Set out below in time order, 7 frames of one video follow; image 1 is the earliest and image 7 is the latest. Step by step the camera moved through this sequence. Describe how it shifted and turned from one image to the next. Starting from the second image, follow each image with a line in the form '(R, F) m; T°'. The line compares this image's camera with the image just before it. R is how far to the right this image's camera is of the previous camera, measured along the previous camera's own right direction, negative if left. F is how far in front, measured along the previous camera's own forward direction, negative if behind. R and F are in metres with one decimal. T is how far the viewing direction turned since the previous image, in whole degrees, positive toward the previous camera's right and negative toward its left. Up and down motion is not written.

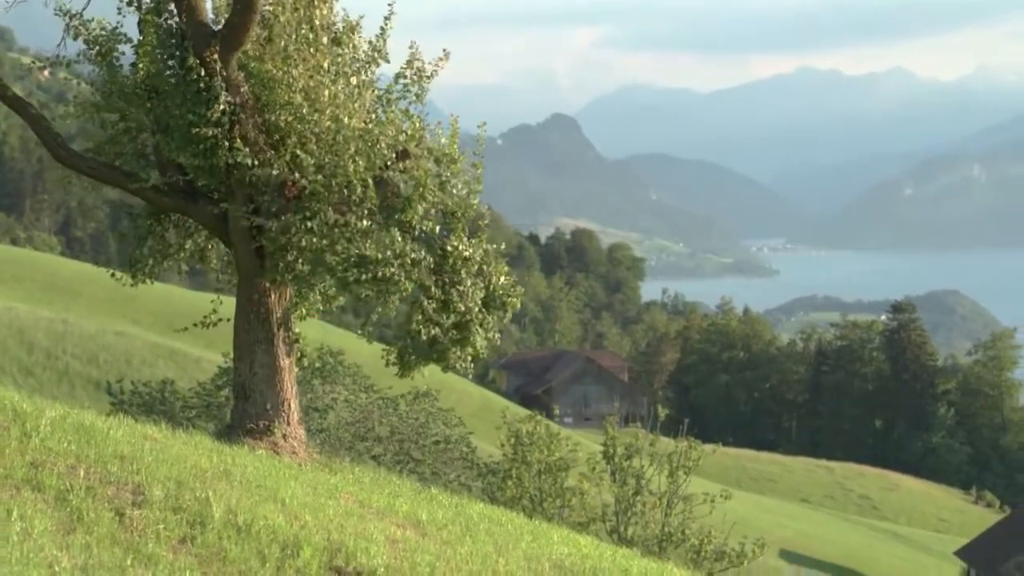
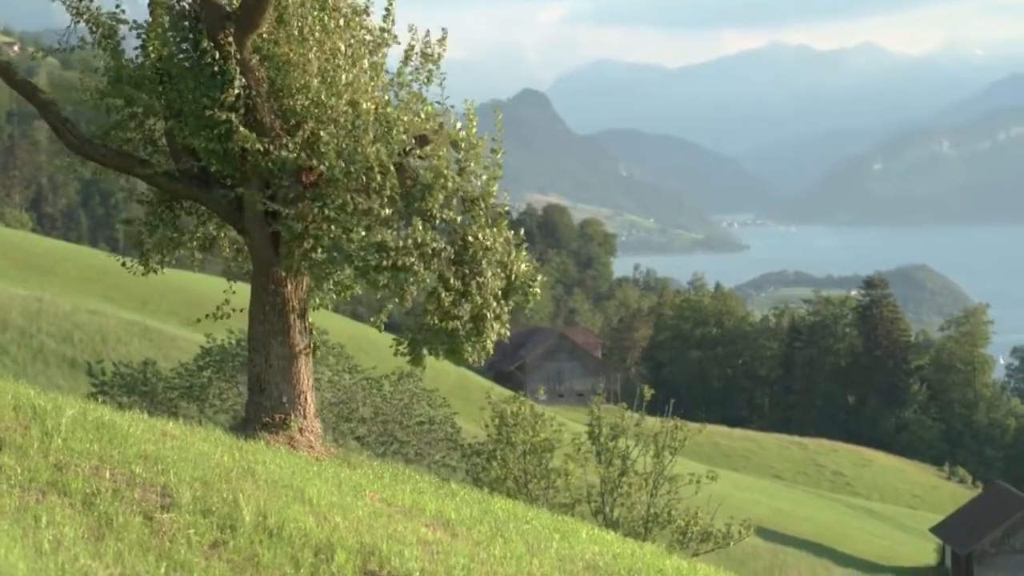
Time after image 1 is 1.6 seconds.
(-0.4, +0.3) m; 0°
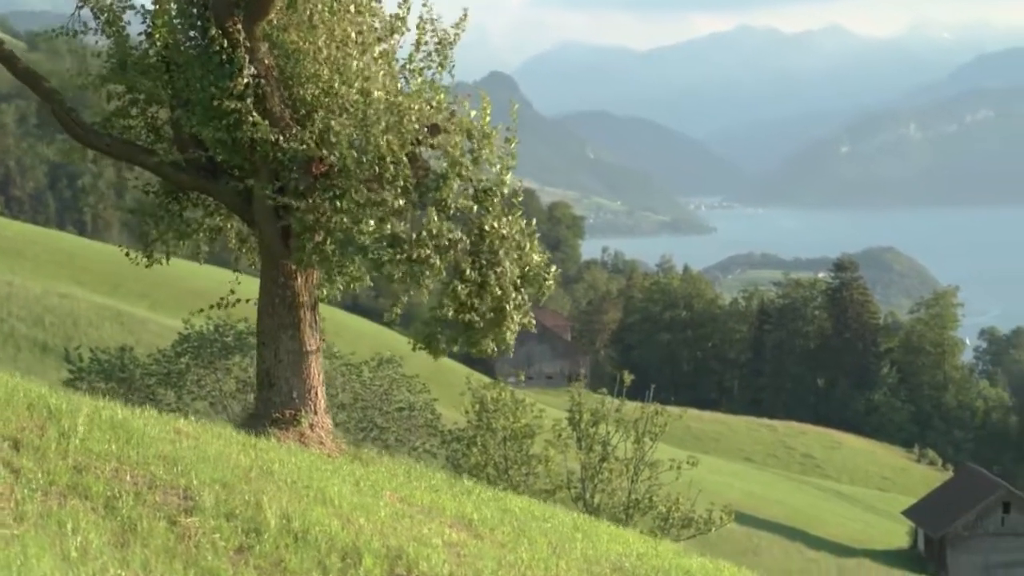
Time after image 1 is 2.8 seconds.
(-0.4, +0.2) m; +1°
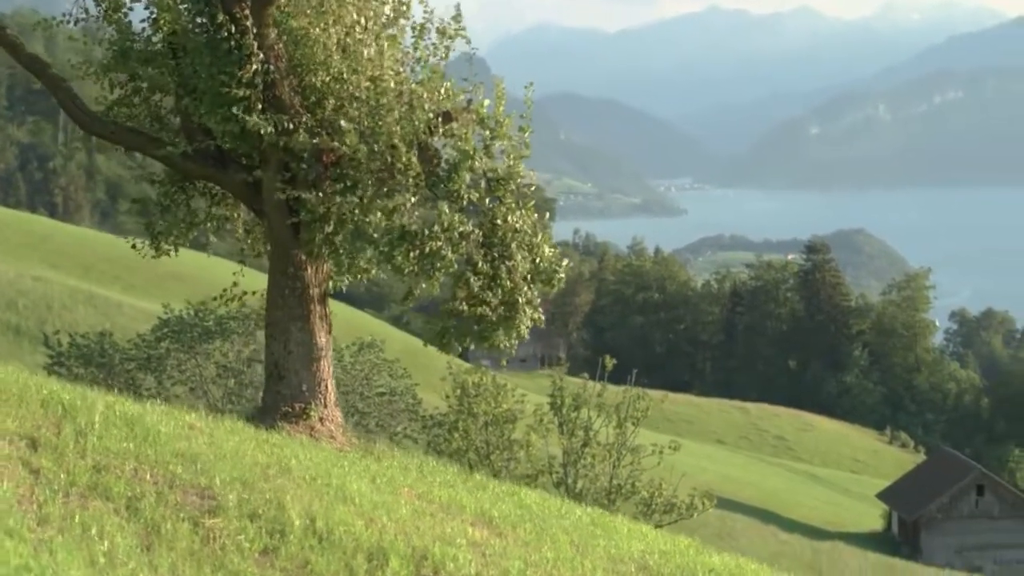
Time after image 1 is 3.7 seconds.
(-0.3, +0.2) m; +1°
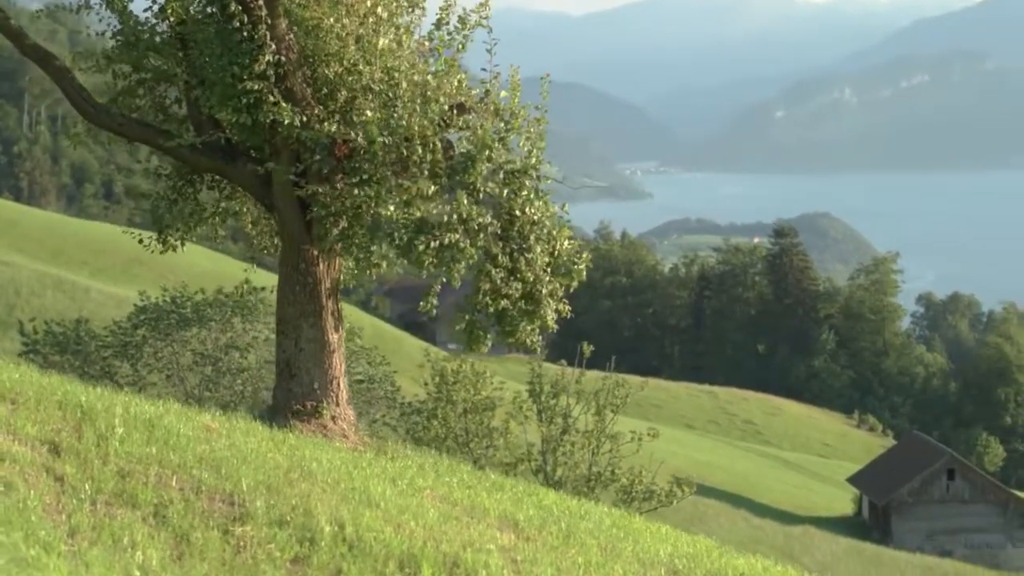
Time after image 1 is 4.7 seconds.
(-0.4, +0.2) m; +1°
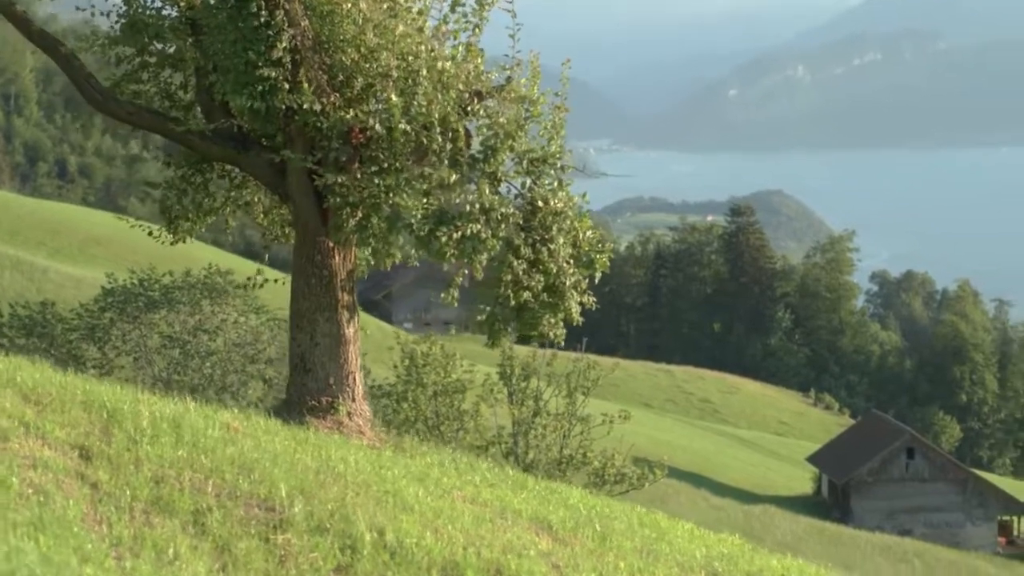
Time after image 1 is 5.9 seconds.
(-0.5, +0.3) m; +1°
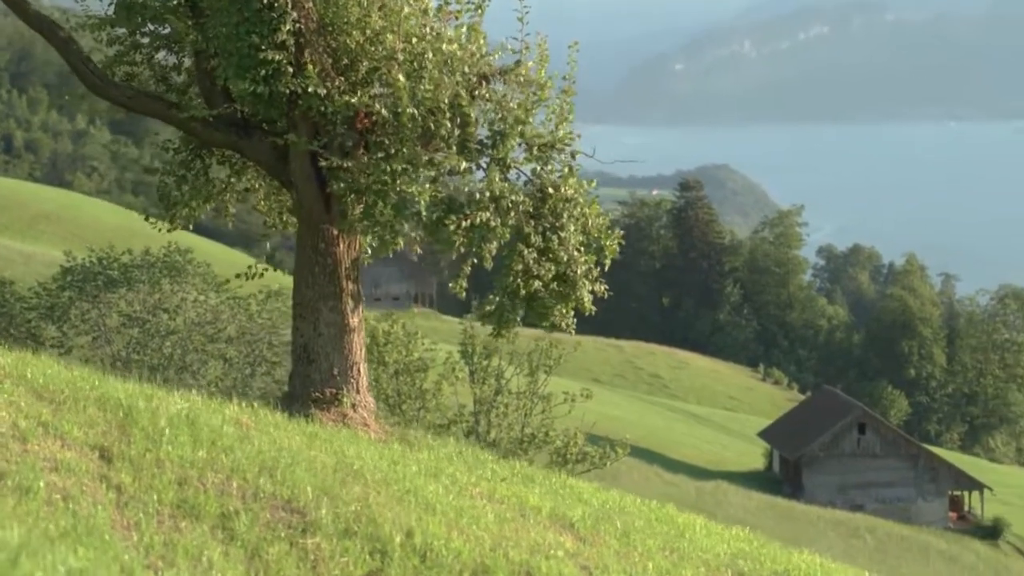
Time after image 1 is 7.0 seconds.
(-0.4, +0.2) m; +2°
